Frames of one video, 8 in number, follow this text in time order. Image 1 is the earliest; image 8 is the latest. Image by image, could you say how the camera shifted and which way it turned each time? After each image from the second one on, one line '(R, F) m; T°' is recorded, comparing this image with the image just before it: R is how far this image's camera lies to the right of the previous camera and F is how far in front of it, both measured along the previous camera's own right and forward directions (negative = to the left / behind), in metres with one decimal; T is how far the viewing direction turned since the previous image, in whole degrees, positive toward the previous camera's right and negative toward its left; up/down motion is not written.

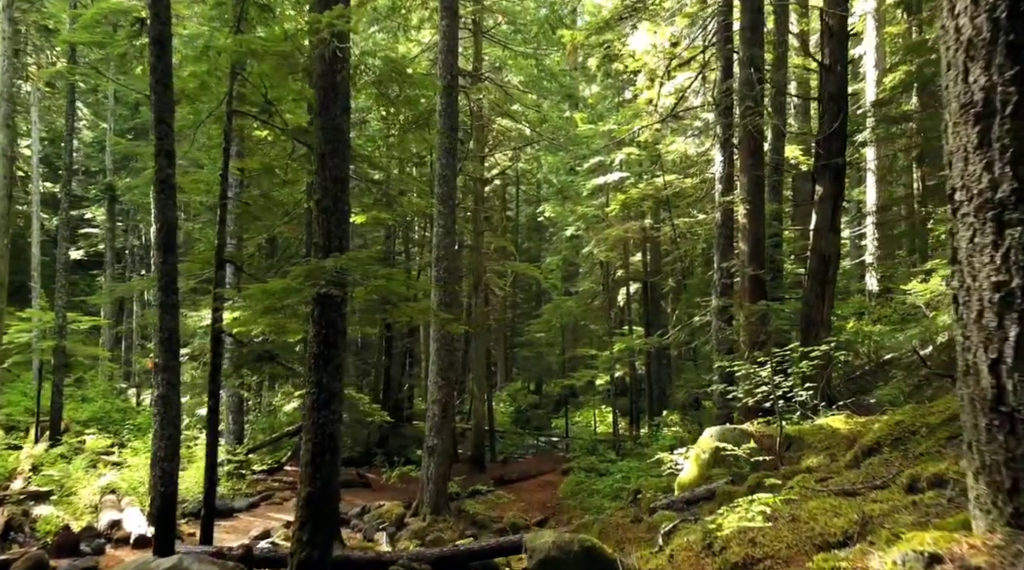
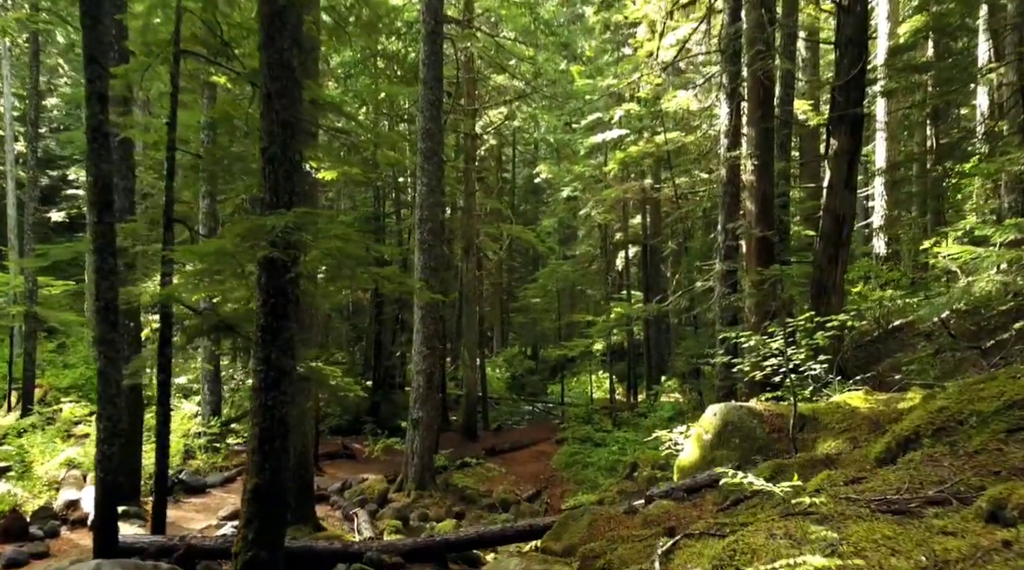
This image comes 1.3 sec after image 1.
(+0.2, +1.1) m; 0°
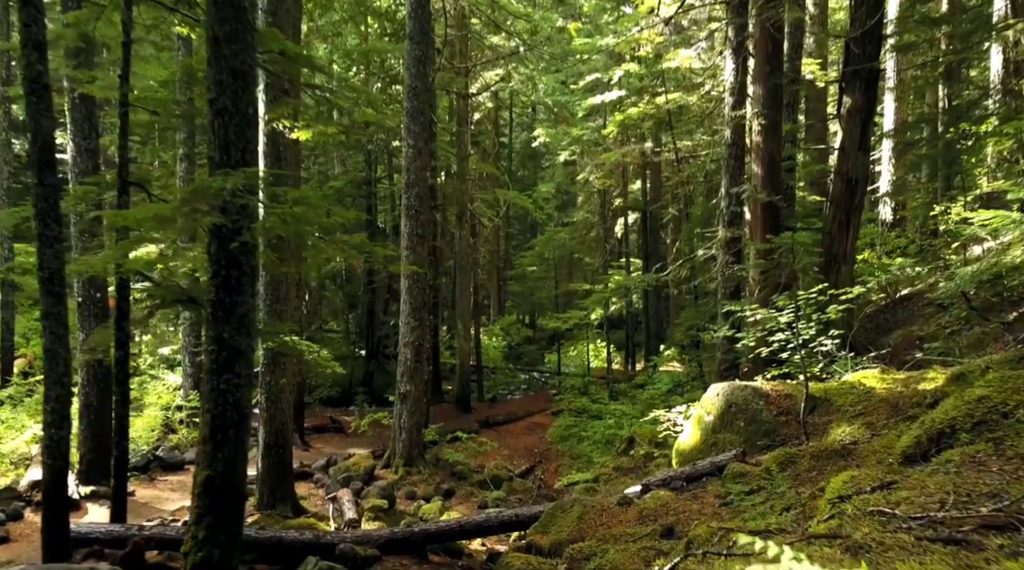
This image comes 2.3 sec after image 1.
(+0.1, +0.8) m; 0°
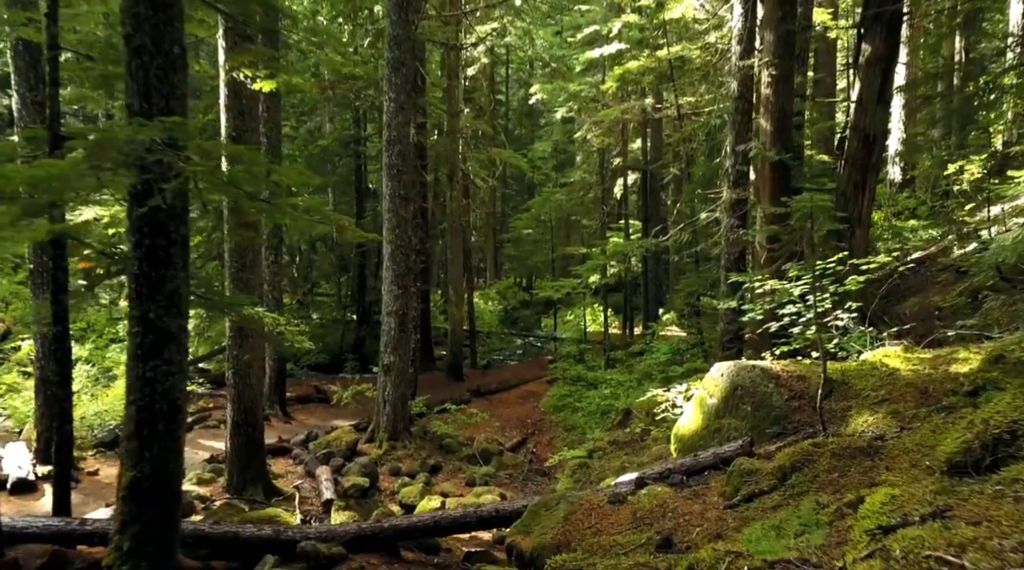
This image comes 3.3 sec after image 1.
(+0.2, +0.9) m; 0°
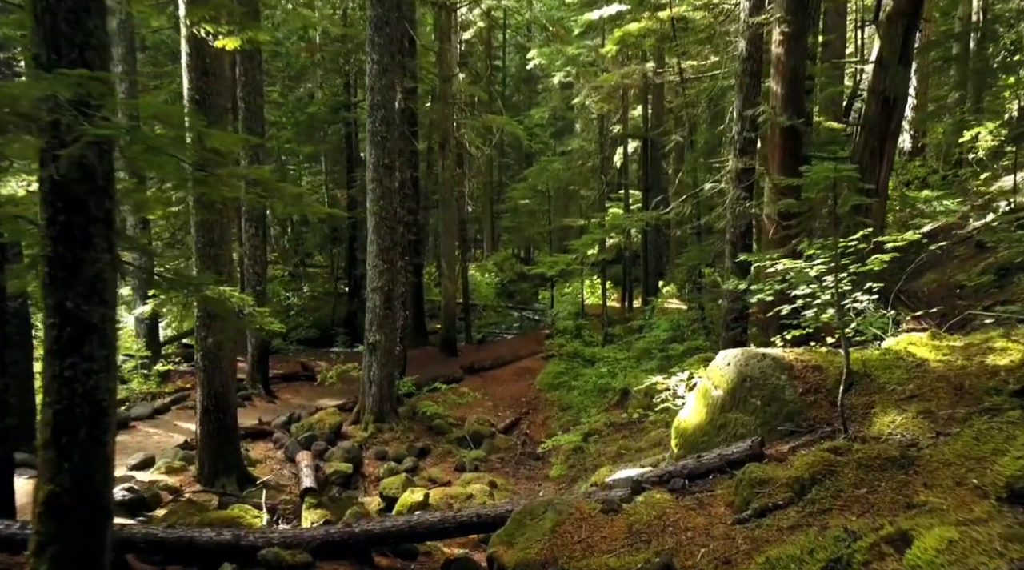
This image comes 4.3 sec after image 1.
(+0.1, +0.8) m; 0°
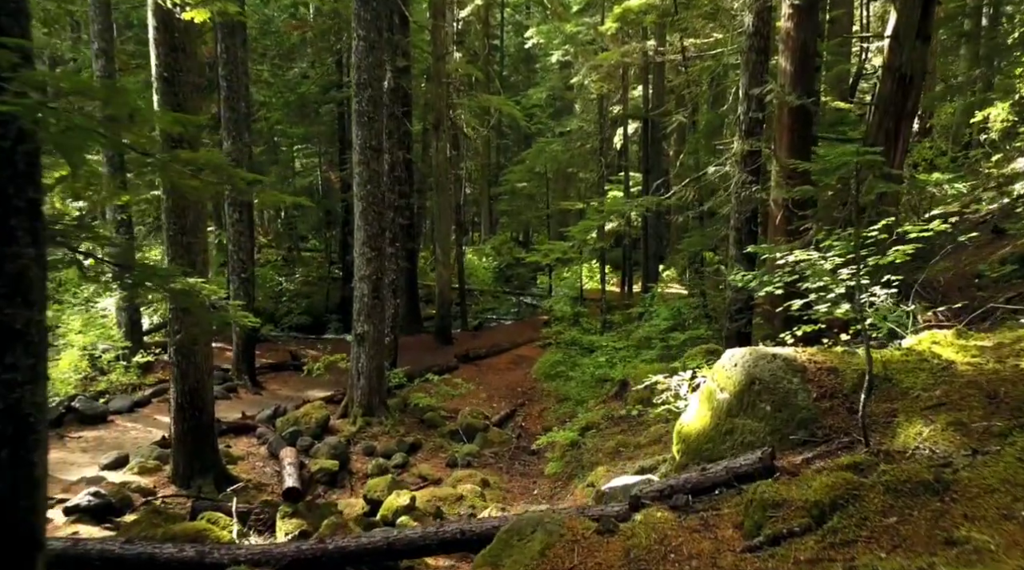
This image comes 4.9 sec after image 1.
(+0.1, +0.6) m; 0°
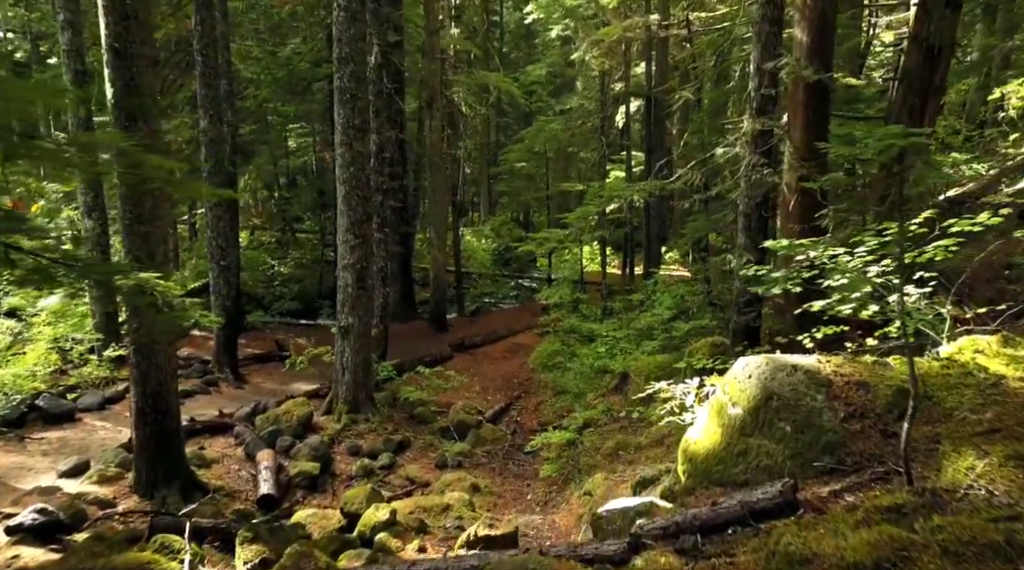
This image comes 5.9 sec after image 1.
(+0.1, +0.8) m; 0°
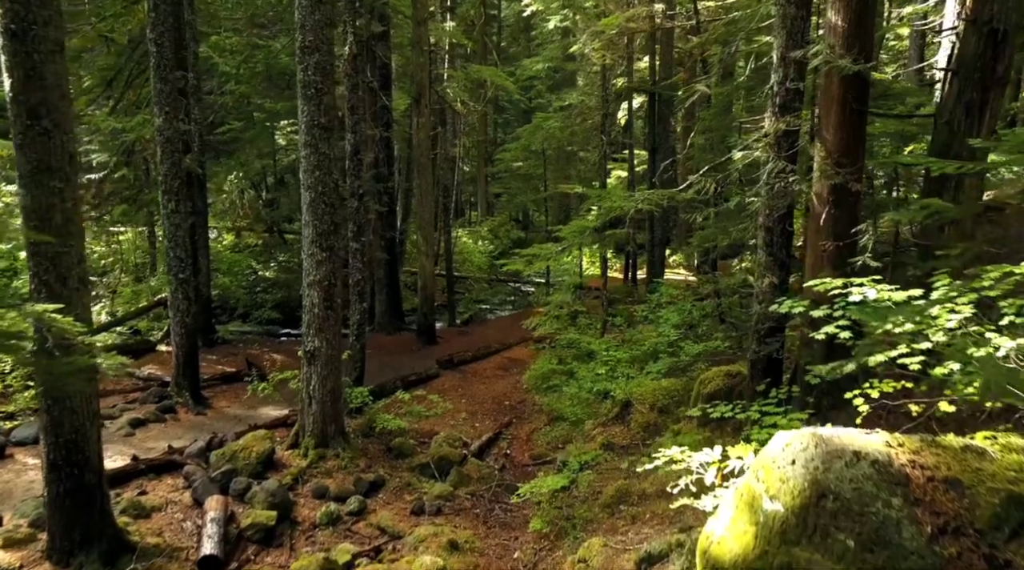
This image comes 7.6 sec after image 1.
(+0.2, +1.5) m; 0°
